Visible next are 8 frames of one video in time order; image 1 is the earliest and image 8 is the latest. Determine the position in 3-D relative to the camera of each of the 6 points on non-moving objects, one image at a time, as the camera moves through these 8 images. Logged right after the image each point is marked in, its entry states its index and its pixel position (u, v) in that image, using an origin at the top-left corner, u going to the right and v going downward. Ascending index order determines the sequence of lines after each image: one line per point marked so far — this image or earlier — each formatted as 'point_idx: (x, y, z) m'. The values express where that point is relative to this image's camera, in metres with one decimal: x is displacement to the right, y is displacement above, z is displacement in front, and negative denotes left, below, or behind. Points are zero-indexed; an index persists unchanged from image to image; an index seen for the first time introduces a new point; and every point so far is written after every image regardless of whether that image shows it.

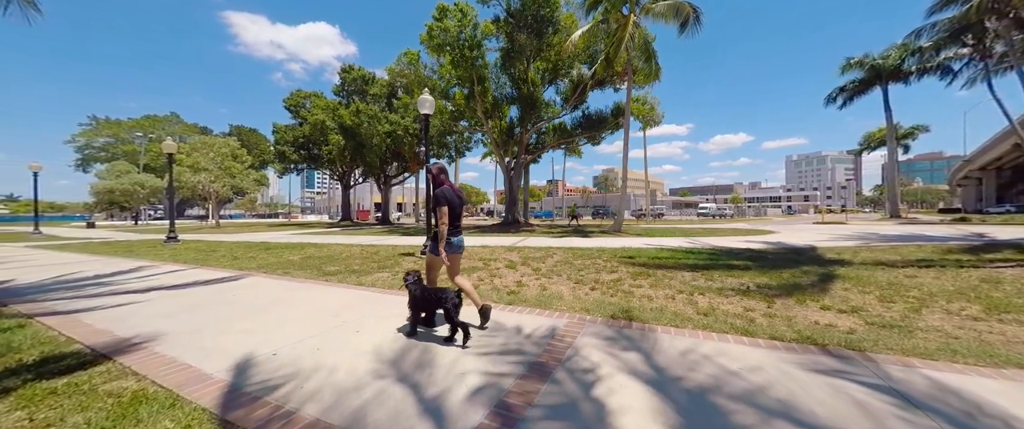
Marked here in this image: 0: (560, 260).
0: (+1.3, -1.2, +8.6) m
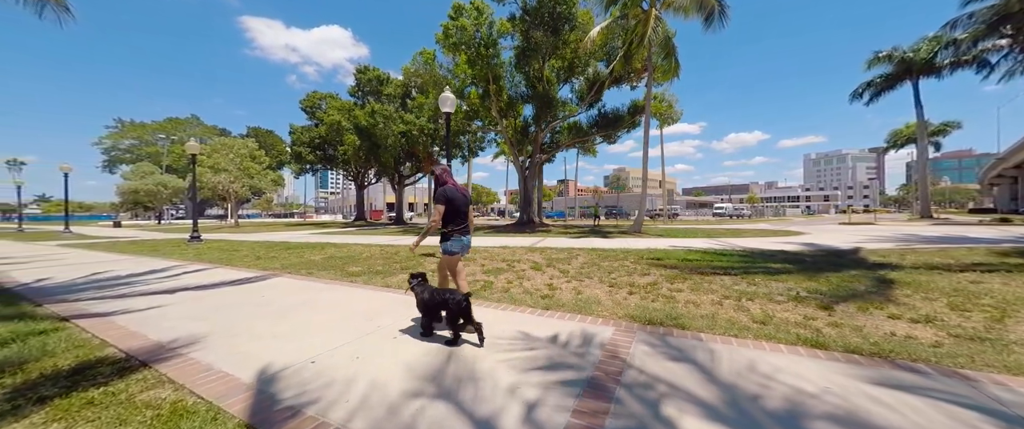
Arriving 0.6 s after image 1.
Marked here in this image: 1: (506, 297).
0: (+1.9, -1.2, +8.3) m
1: (-0.1, -1.3, +5.2) m
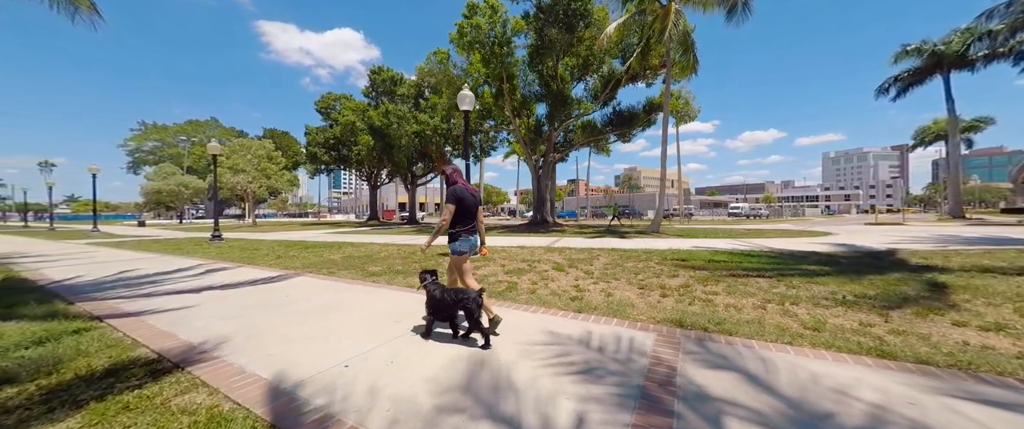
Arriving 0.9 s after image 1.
0: (+2.5, -1.2, +8.1) m
1: (+0.4, -1.3, +5.1) m
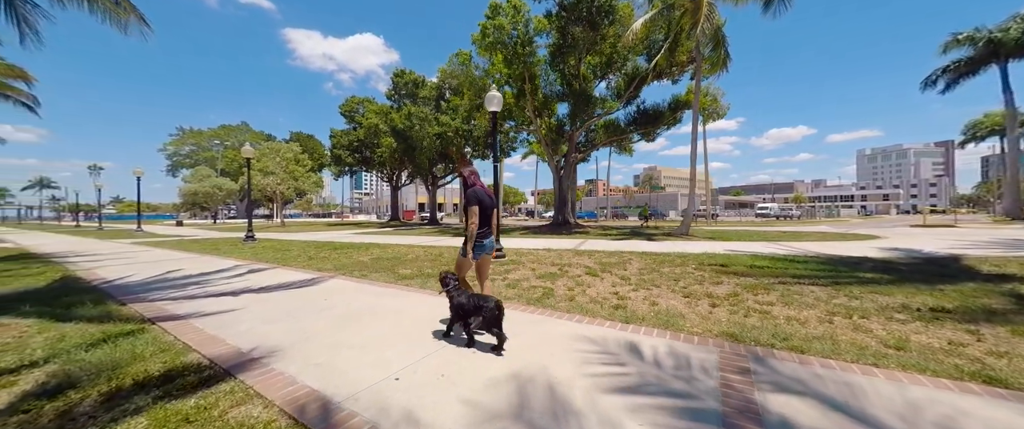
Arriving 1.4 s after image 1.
0: (+3.2, -1.3, +7.7) m
1: (+1.0, -1.4, +4.9) m
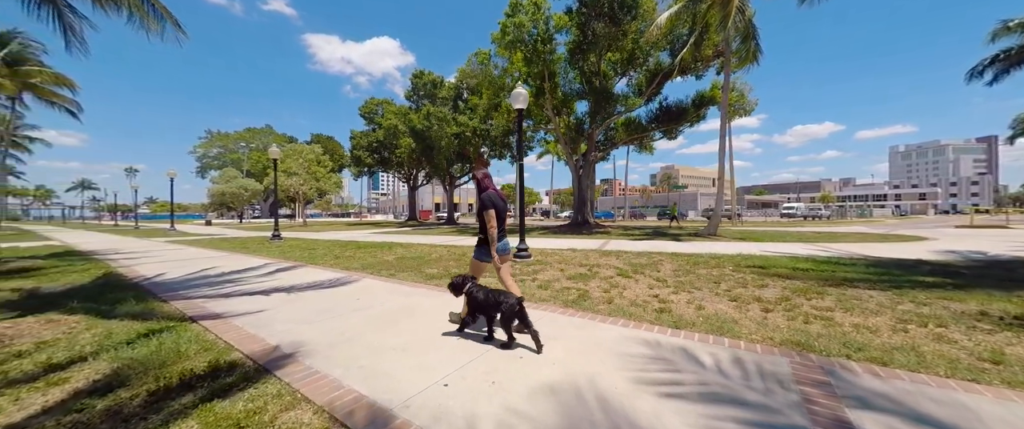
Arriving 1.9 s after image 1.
0: (+3.9, -1.3, +7.4) m
1: (+1.5, -1.4, +4.6) m
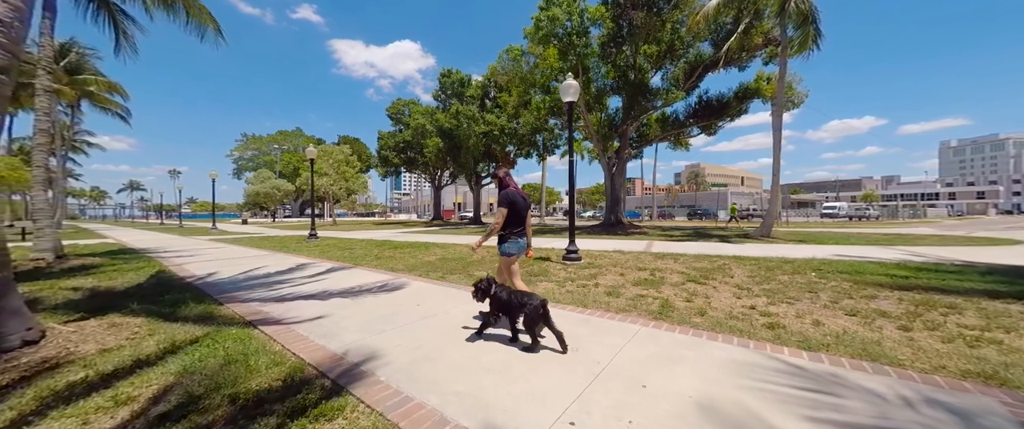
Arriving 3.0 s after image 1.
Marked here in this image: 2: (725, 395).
0: (+5.1, -1.3, +6.7) m
1: (+2.5, -1.3, +4.0) m
2: (+1.6, -1.5, +2.5) m
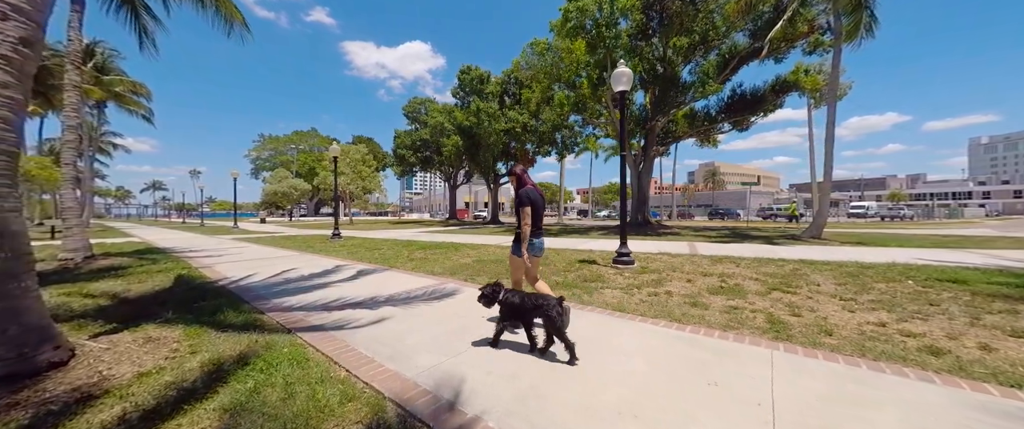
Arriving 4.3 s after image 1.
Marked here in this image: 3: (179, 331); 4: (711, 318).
0: (+6.1, -1.3, +5.9) m
1: (+3.5, -1.3, +3.3) m
2: (+2.5, -1.5, +1.8) m
3: (-3.7, -1.3, +3.6) m
4: (+2.5, -1.3, +4.0) m
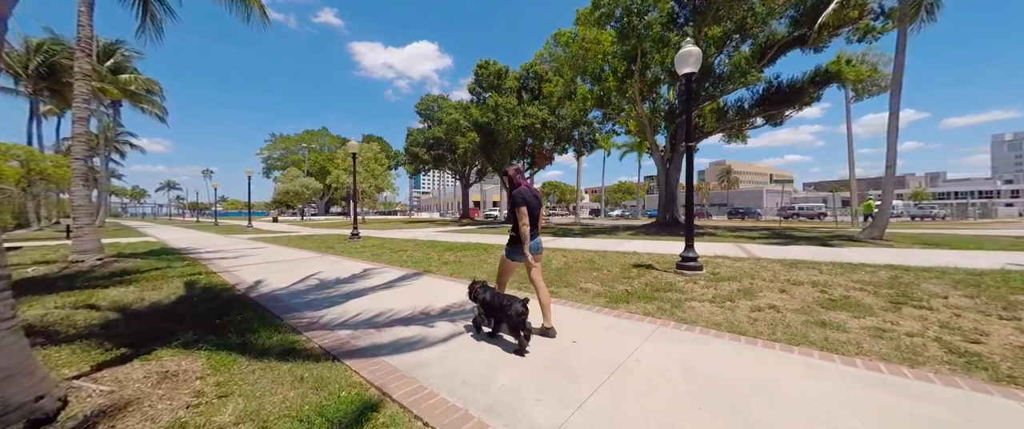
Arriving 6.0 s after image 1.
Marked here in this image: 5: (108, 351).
0: (+7.2, -1.2, +5.0) m
1: (+4.5, -1.3, +2.5) m
2: (+3.5, -1.5, +0.9) m
3: (-2.7, -1.3, +2.8) m
4: (+3.5, -1.3, +3.1) m
5: (-3.8, -1.3, +3.0) m
